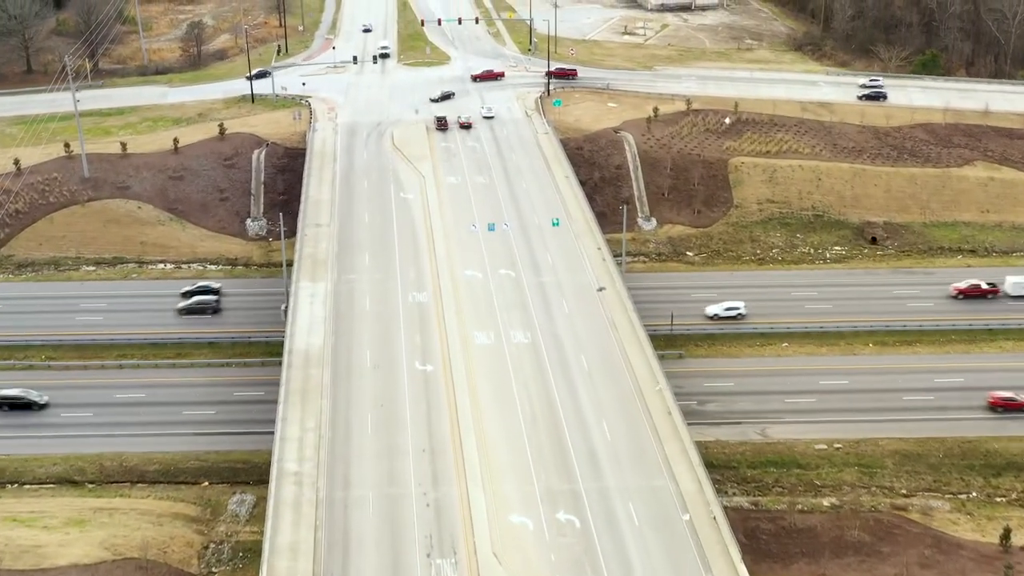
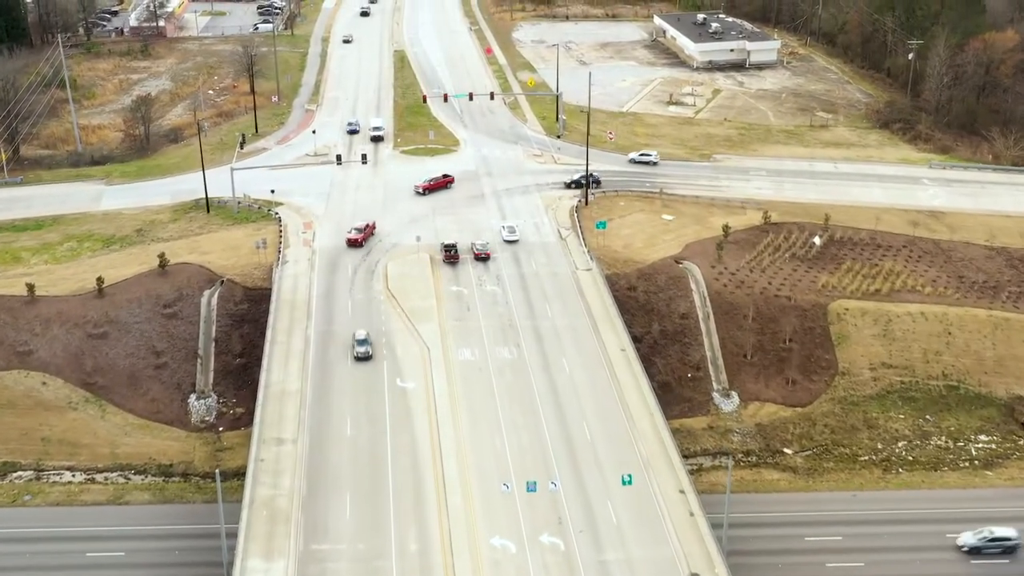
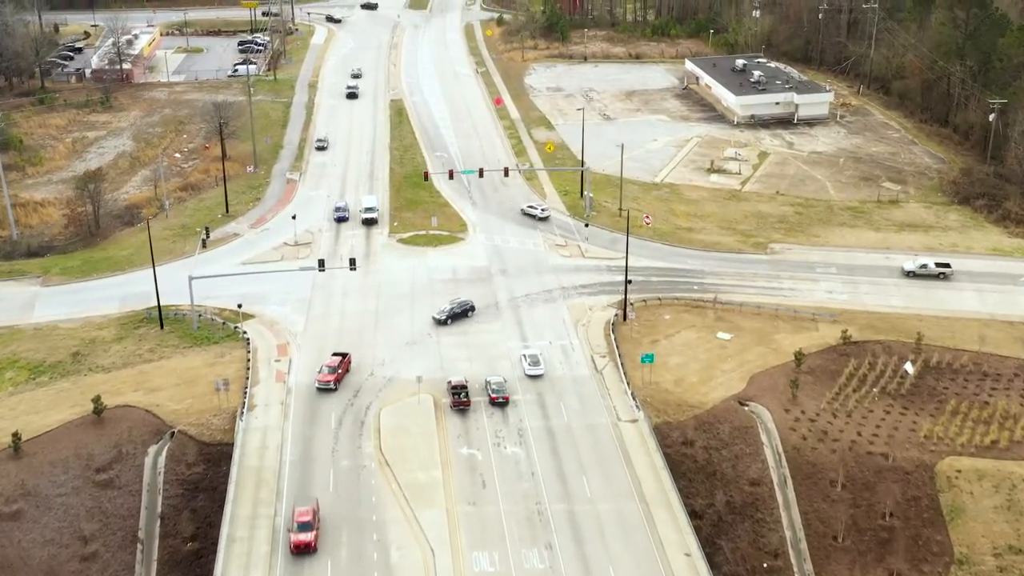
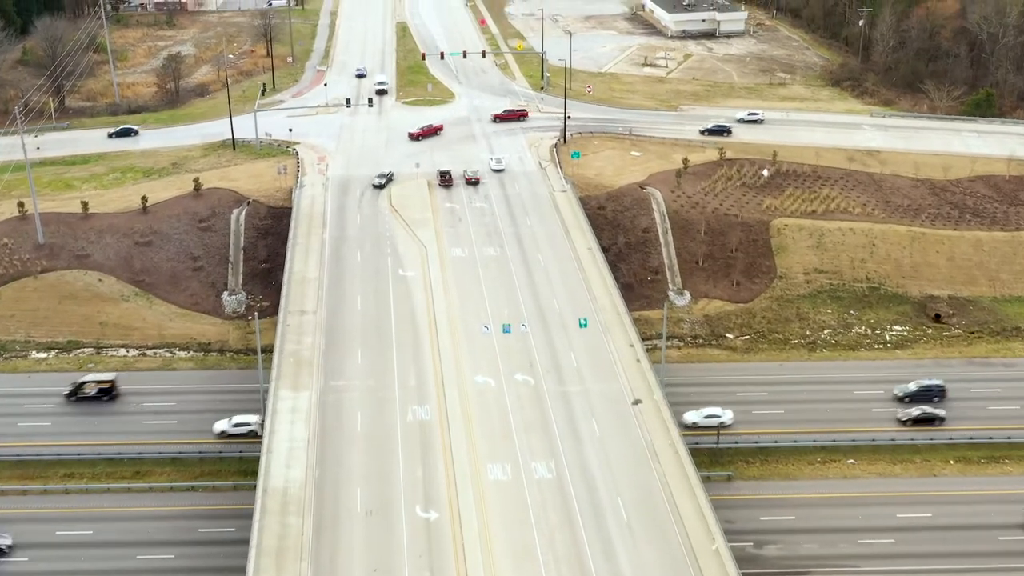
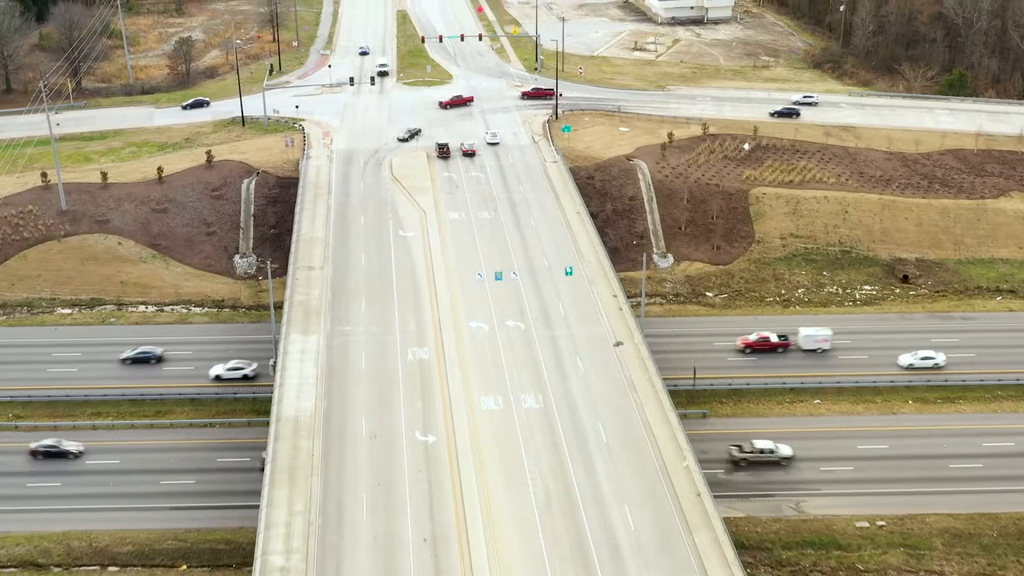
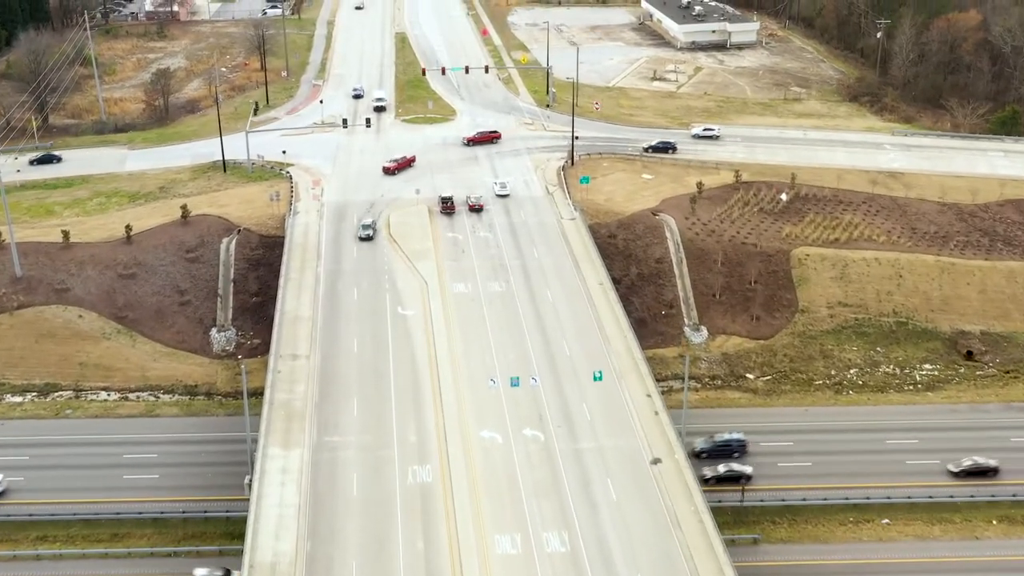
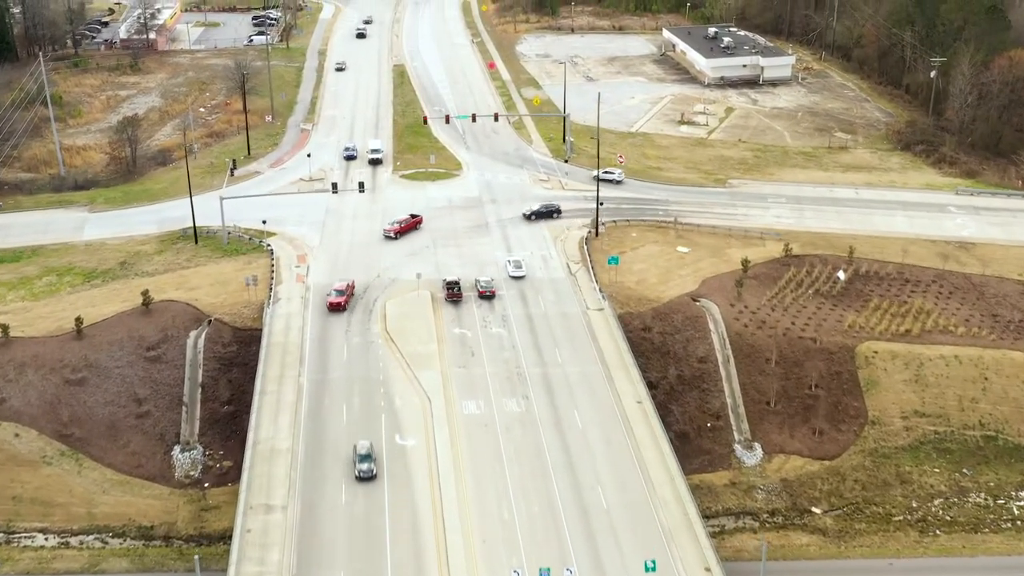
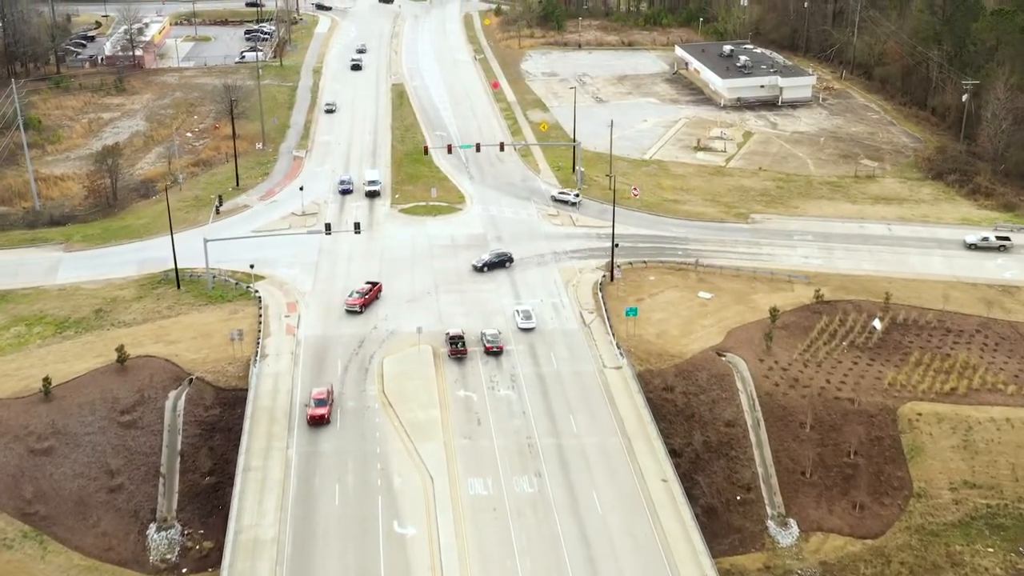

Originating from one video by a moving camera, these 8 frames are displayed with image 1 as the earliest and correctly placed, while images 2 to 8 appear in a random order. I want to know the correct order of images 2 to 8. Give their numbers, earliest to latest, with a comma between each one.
5, 4, 6, 2, 7, 8, 3
